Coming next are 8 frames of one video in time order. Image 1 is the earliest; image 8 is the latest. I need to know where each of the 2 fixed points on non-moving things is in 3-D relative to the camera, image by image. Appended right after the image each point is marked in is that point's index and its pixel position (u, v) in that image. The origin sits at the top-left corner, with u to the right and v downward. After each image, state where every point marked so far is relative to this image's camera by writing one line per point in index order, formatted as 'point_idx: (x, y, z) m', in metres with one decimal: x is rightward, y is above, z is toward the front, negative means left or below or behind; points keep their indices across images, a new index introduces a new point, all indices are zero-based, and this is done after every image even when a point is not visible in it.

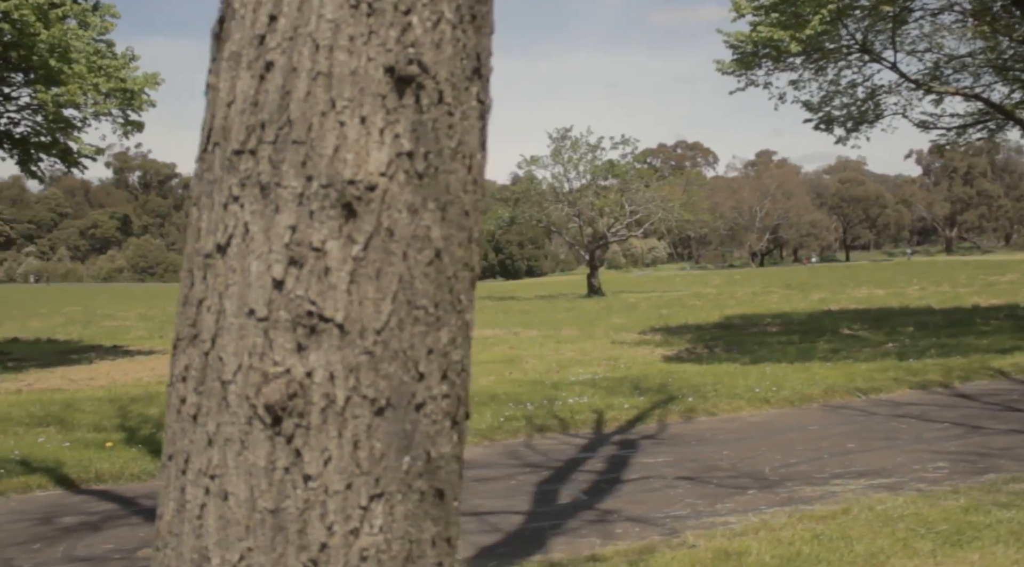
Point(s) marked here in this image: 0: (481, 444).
0: (-0.3, -1.4, +8.3) m
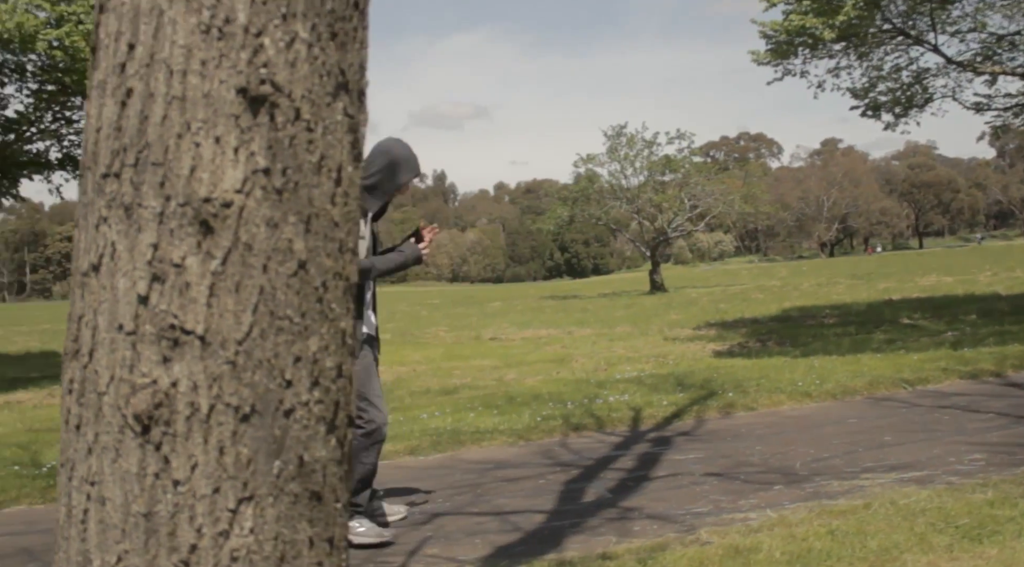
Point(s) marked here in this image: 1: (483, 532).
0: (0.0, -1.4, +8.3) m
1: (-0.2, -1.4, +5.4) m
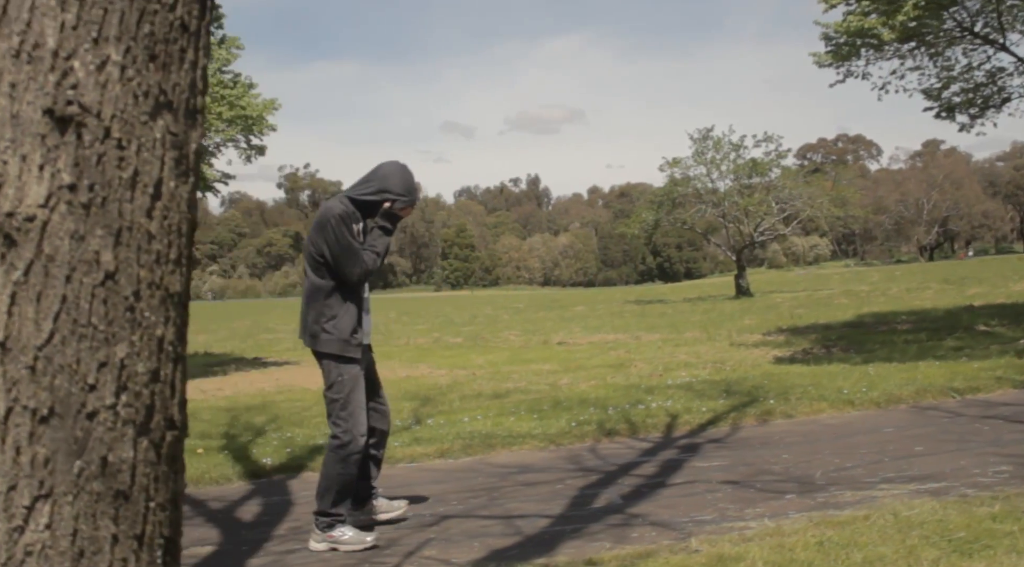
0: (+0.3, -1.4, +8.4) m
1: (-0.2, -1.4, +5.5) m
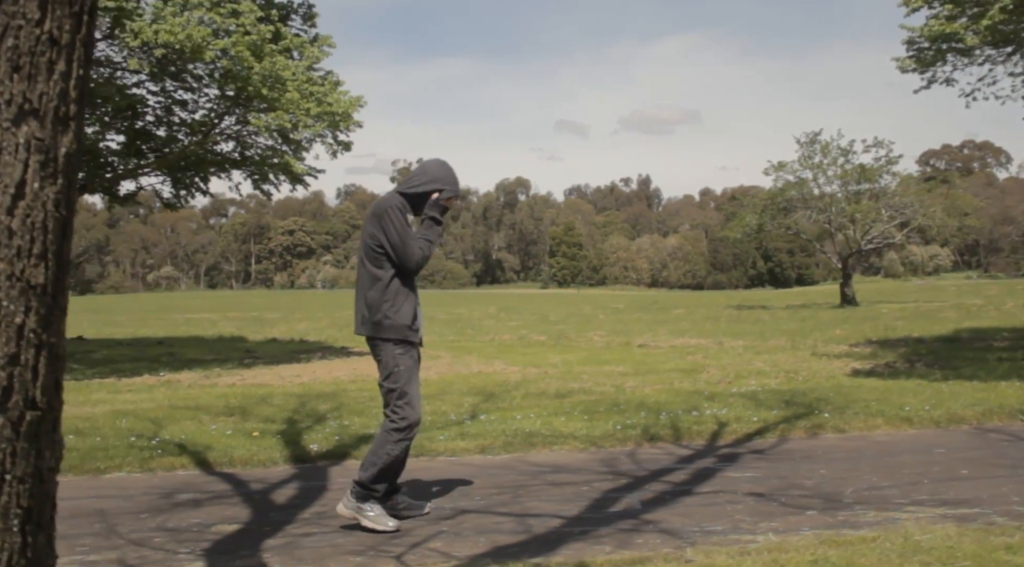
0: (+0.6, -1.4, +8.4) m
1: (-0.1, -1.4, +5.6) m
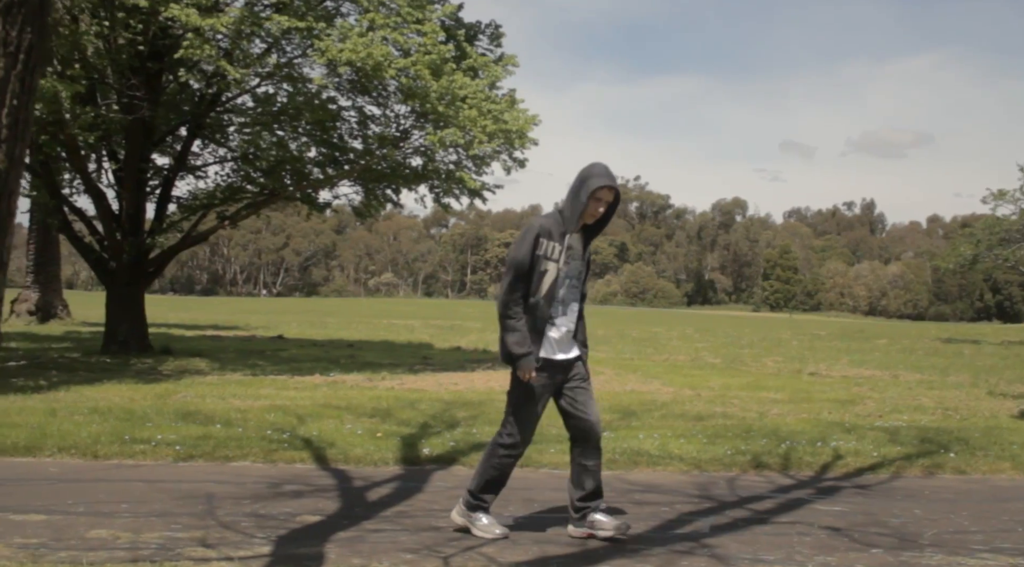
0: (+1.5, -1.6, +8.3) m
1: (+0.2, -1.5, +5.7) m
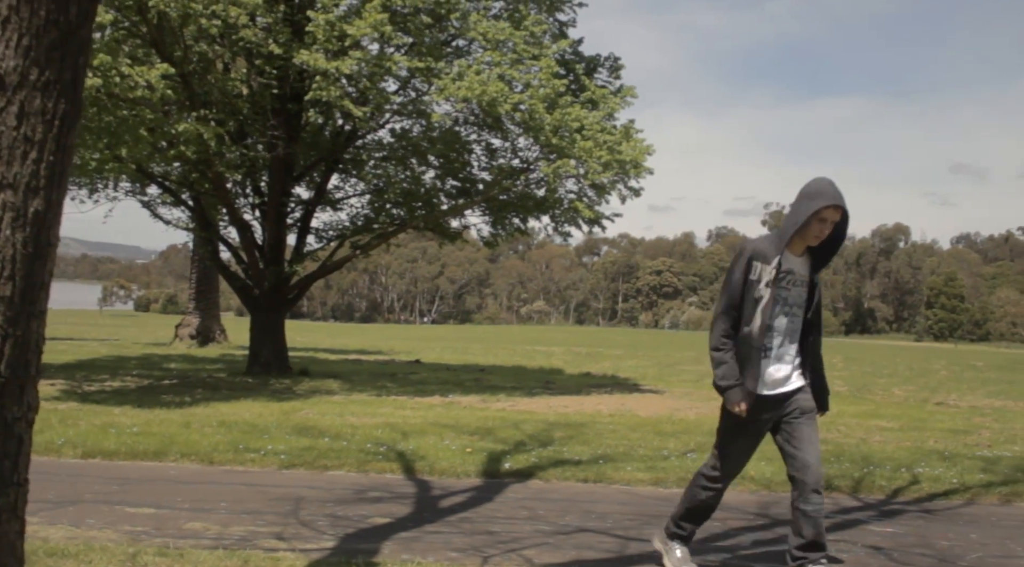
0: (+2.2, -1.8, +8.5) m
1: (+0.5, -1.7, +6.1) m
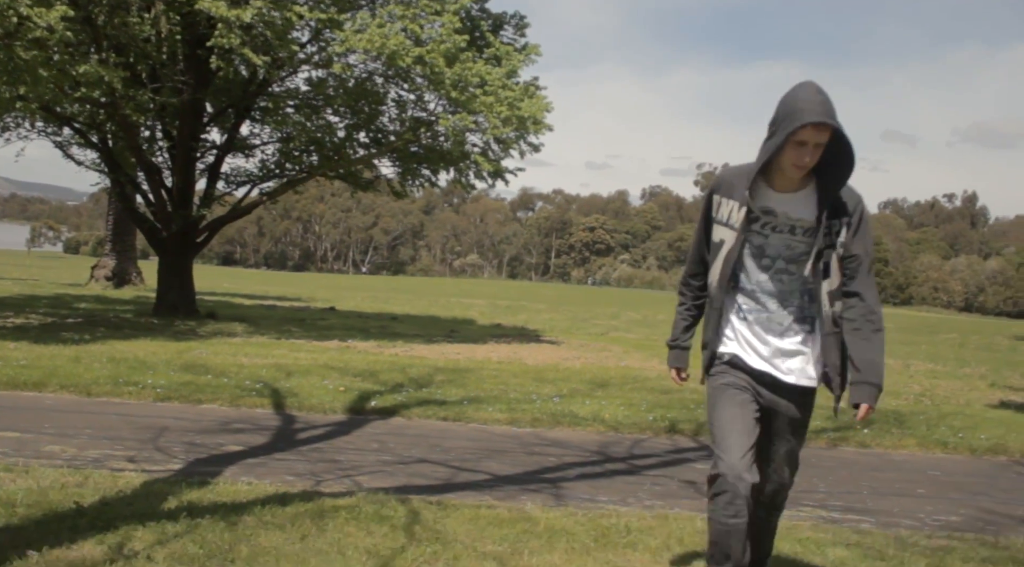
0: (+0.9, -1.4, +9.1) m
1: (-0.6, -1.3, +6.6) m
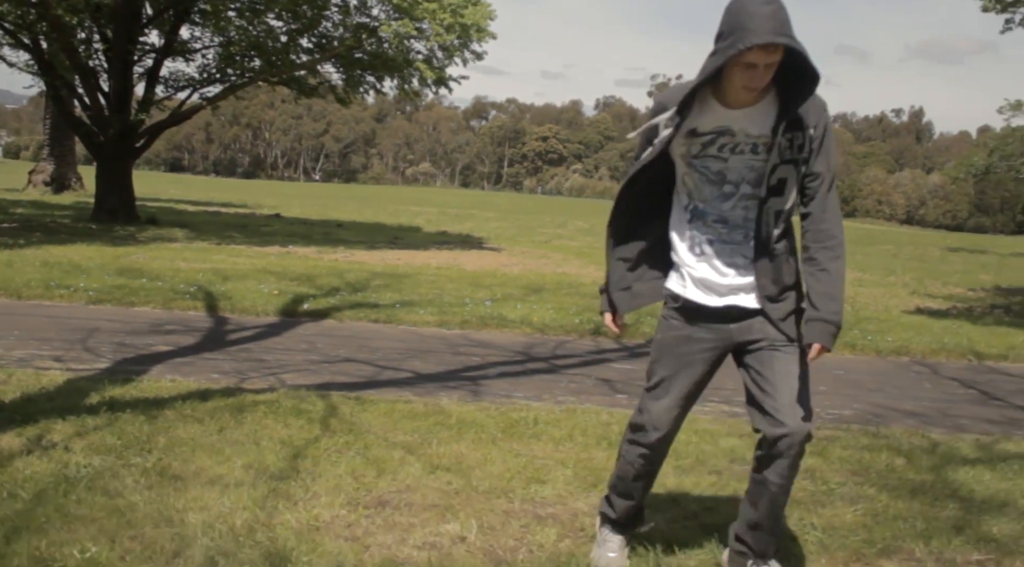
0: (+0.2, -0.5, +9.3) m
1: (-1.2, -0.6, +6.8) m
